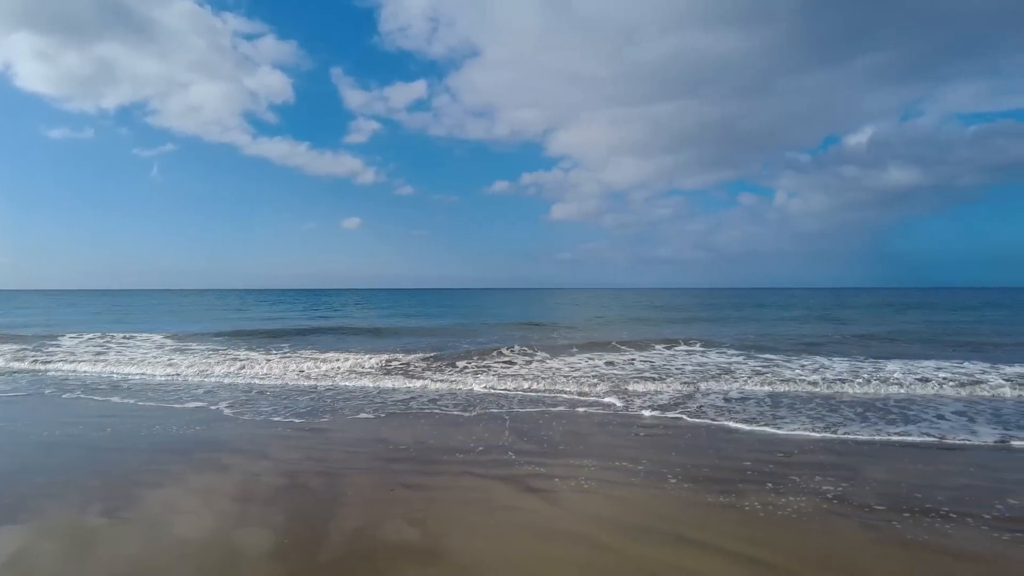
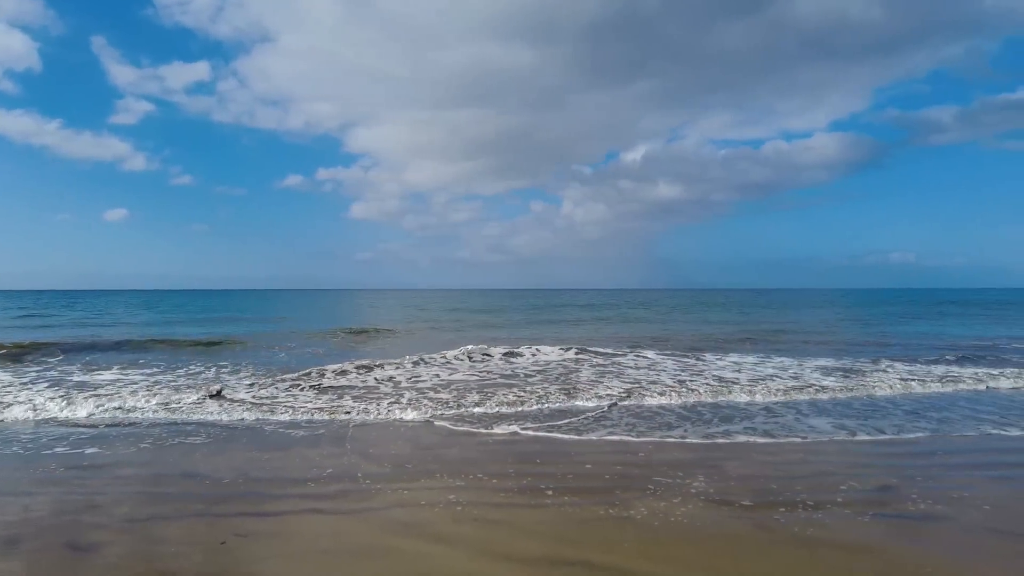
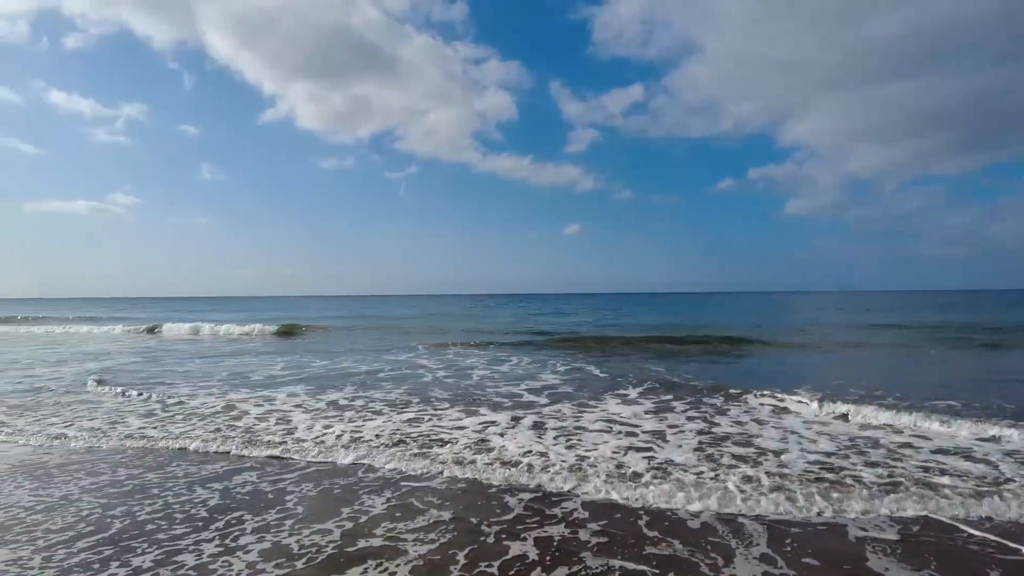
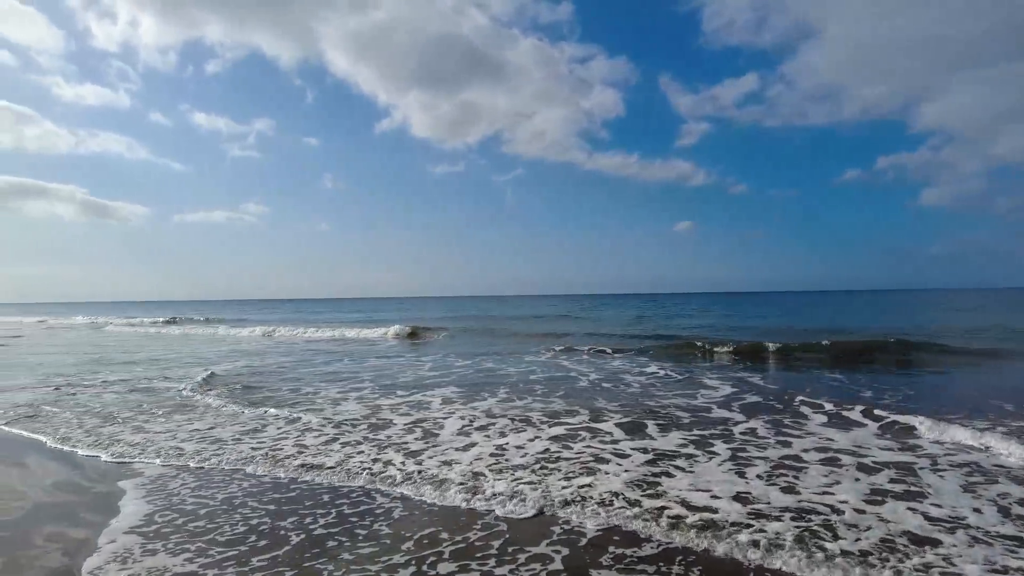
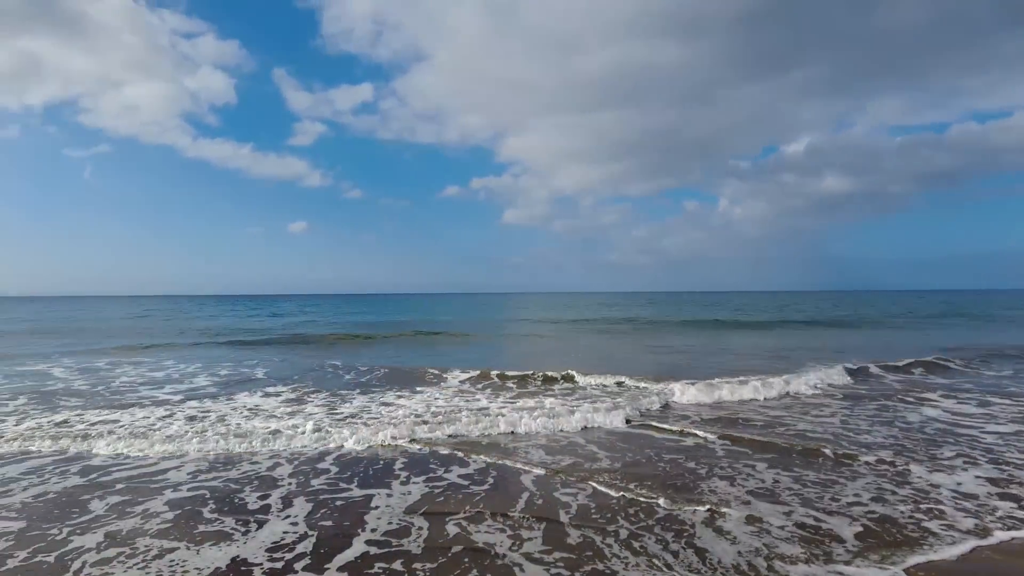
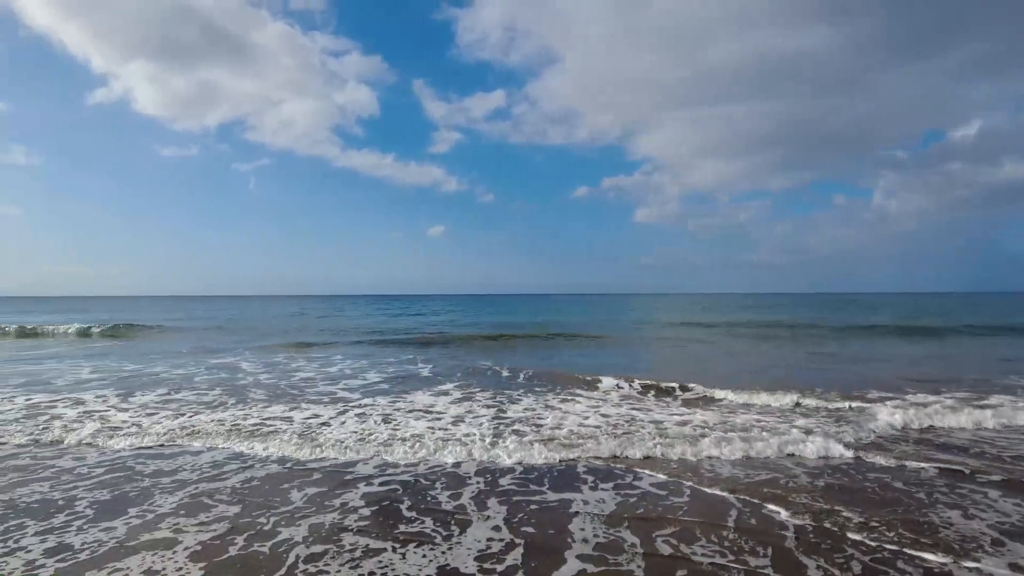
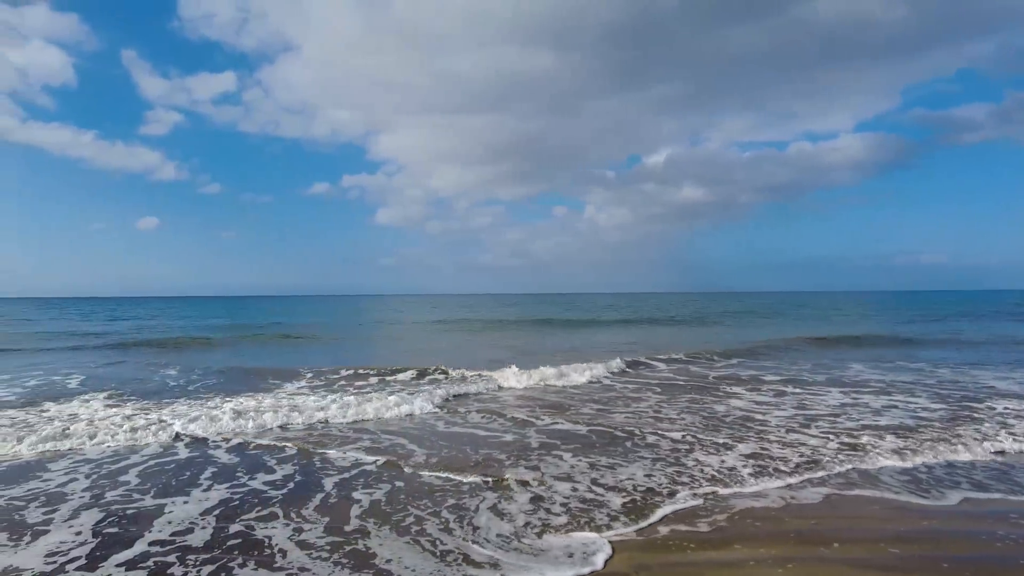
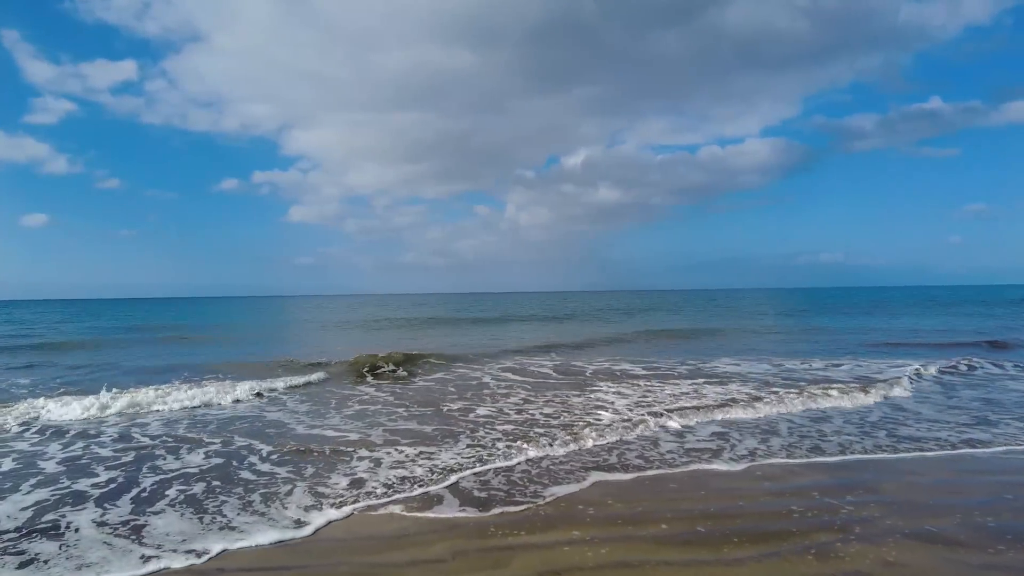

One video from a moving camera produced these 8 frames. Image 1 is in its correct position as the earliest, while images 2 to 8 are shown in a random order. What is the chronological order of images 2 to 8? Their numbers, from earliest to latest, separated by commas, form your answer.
2, 8, 7, 5, 6, 3, 4
